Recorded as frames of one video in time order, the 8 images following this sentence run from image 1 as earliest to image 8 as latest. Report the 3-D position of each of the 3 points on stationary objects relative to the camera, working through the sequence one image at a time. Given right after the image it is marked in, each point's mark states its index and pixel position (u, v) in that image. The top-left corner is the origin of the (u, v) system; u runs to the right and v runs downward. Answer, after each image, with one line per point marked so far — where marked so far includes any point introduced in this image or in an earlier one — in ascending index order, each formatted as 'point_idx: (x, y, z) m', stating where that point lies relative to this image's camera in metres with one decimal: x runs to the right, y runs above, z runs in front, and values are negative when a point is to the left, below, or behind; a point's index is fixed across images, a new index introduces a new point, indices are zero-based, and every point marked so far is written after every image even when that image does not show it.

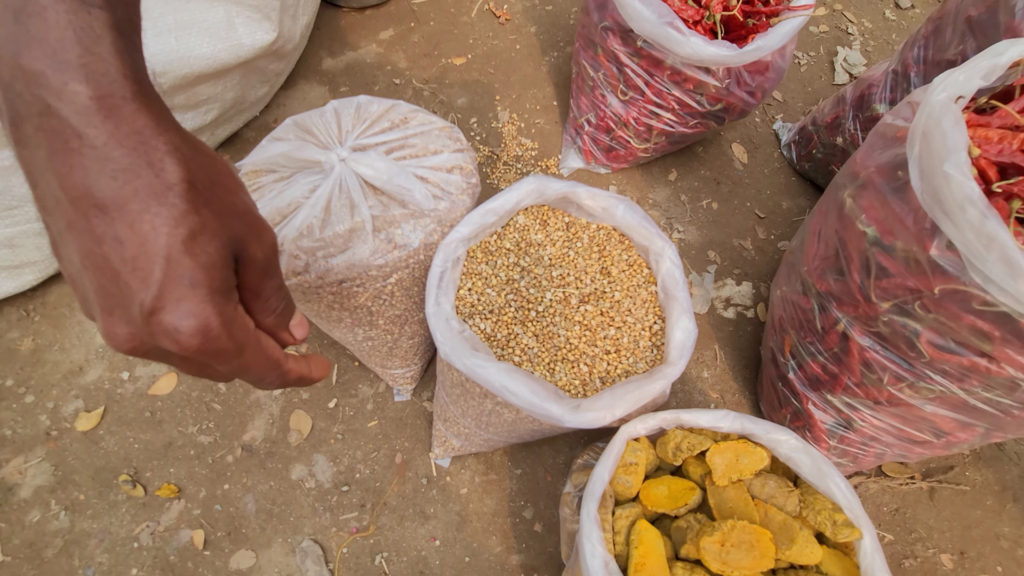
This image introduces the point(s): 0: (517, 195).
0: (0.0, +0.1, +0.7) m
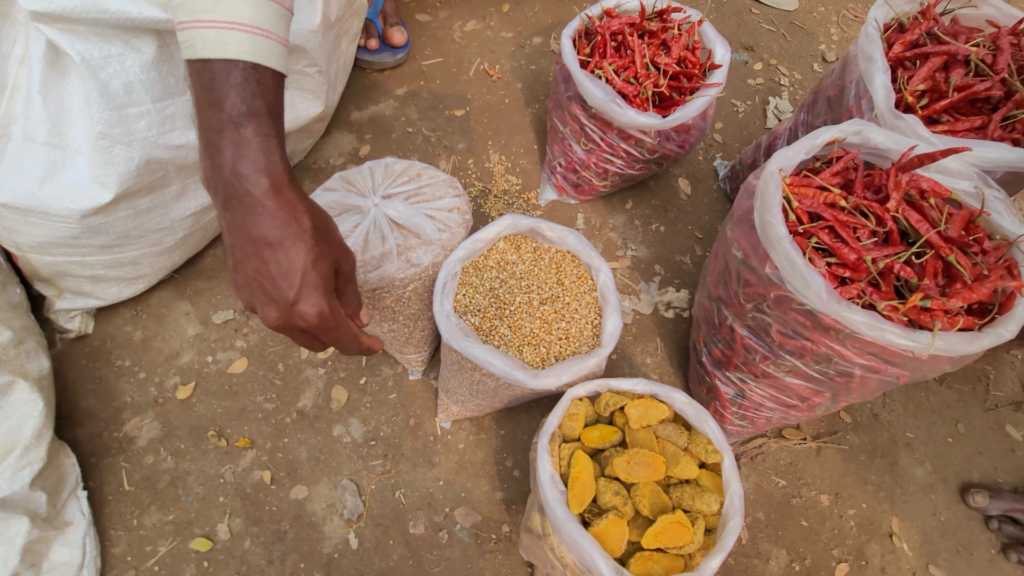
0: (0.0, +0.1, +1.0) m
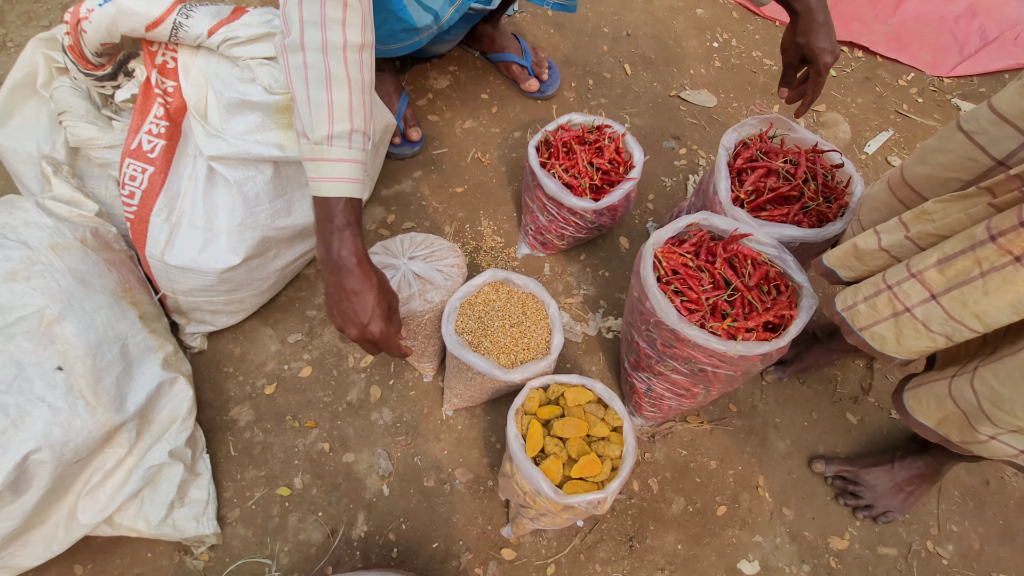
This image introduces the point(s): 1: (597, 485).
0: (-0.1, 0.0, +1.5) m
1: (+0.2, -0.5, +1.3) m
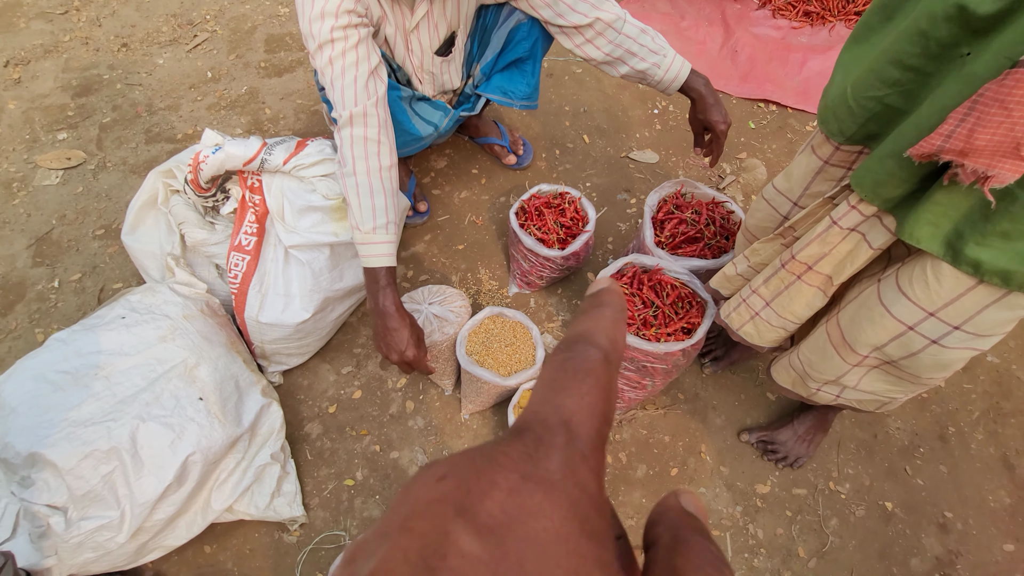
0: (-0.1, -0.1, +2.1) m
1: (+0.2, -0.6, +1.8) m
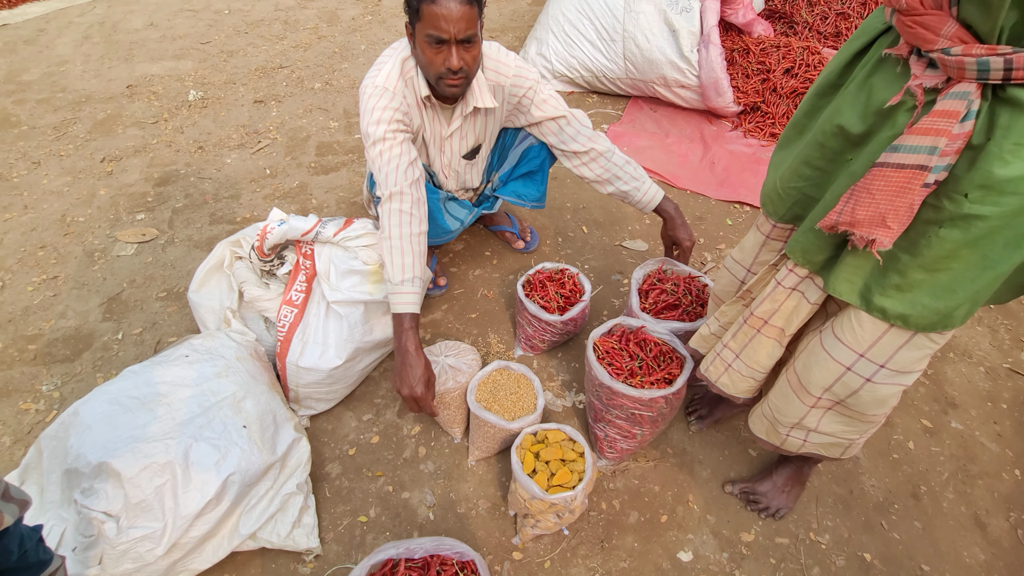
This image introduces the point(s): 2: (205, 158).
0: (-0.1, -0.4, +2.4) m
1: (+0.2, -0.8, +2.0) m
2: (-2.4, +1.0, +3.8) m
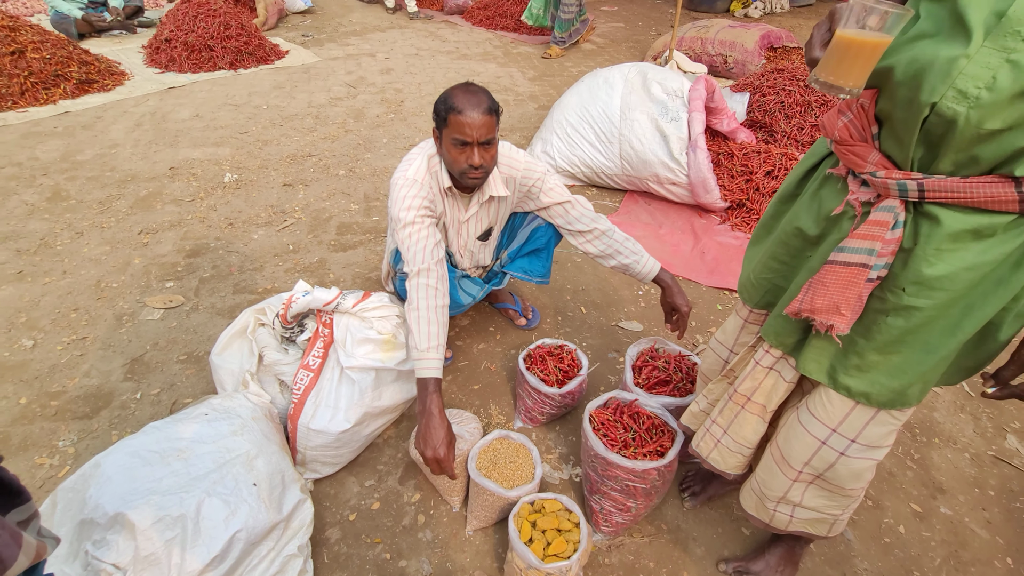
0: (-0.1, -0.7, +2.5) m
1: (+0.2, -1.1, +2.0) m
2: (-2.3, +0.5, +4.1) m
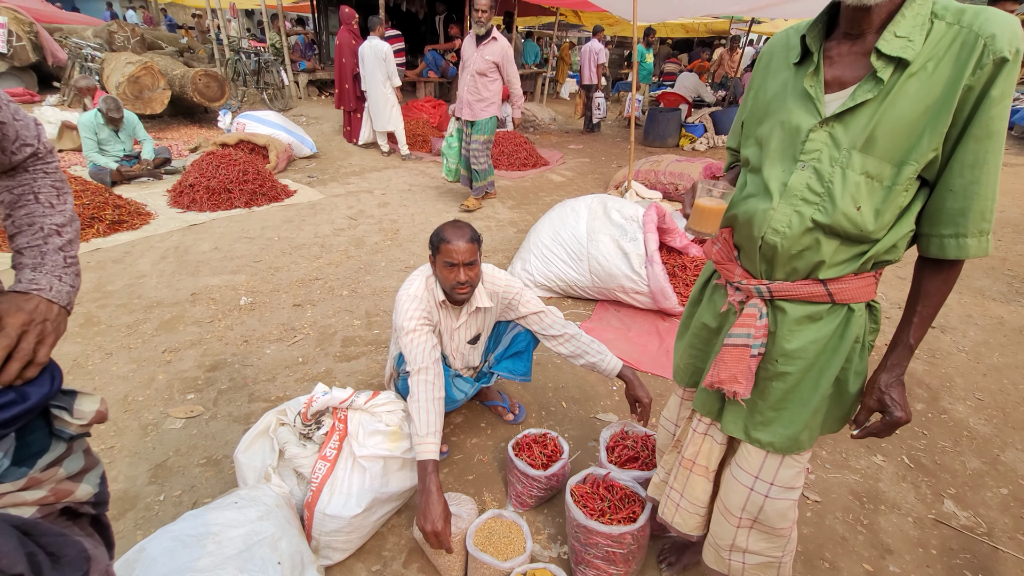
0: (-0.1, -1.3, +2.8) m
1: (+0.2, -1.5, +2.3) m
2: (-2.5, -0.6, +4.6) m
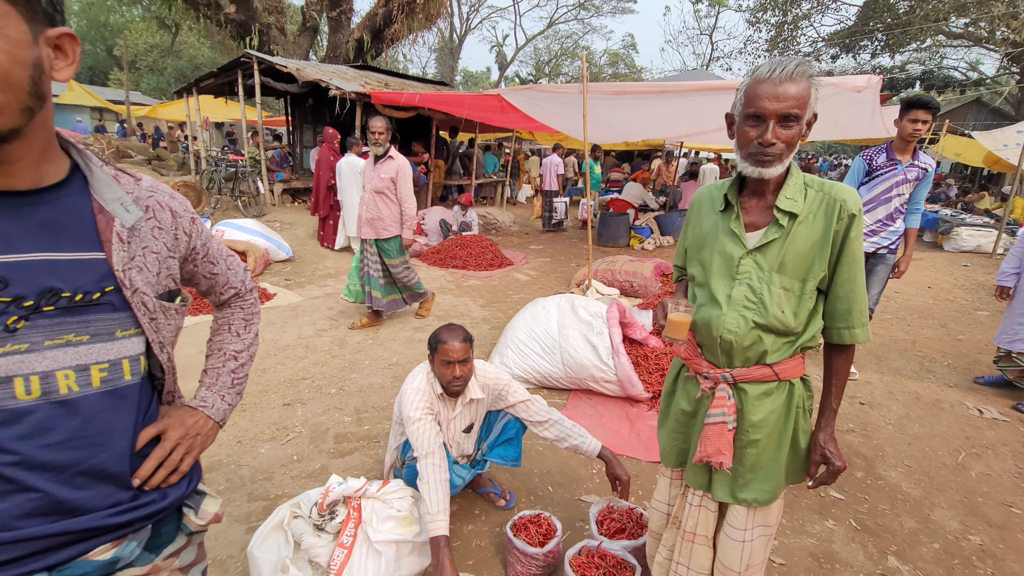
0: (-0.1, -1.9, +3.0) m
1: (+0.3, -2.0, +2.5) m
2: (-2.6, -1.6, +4.8) m
